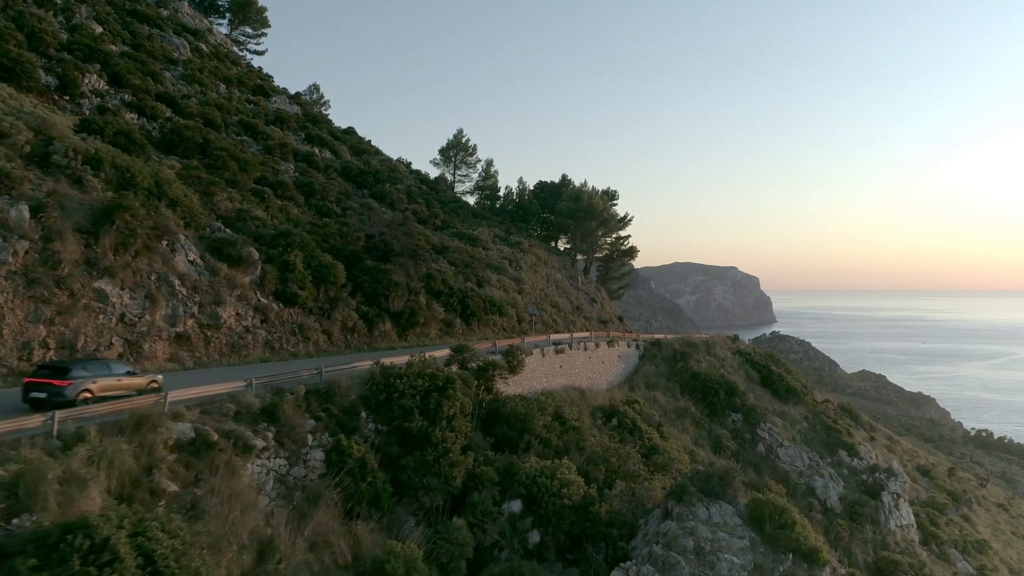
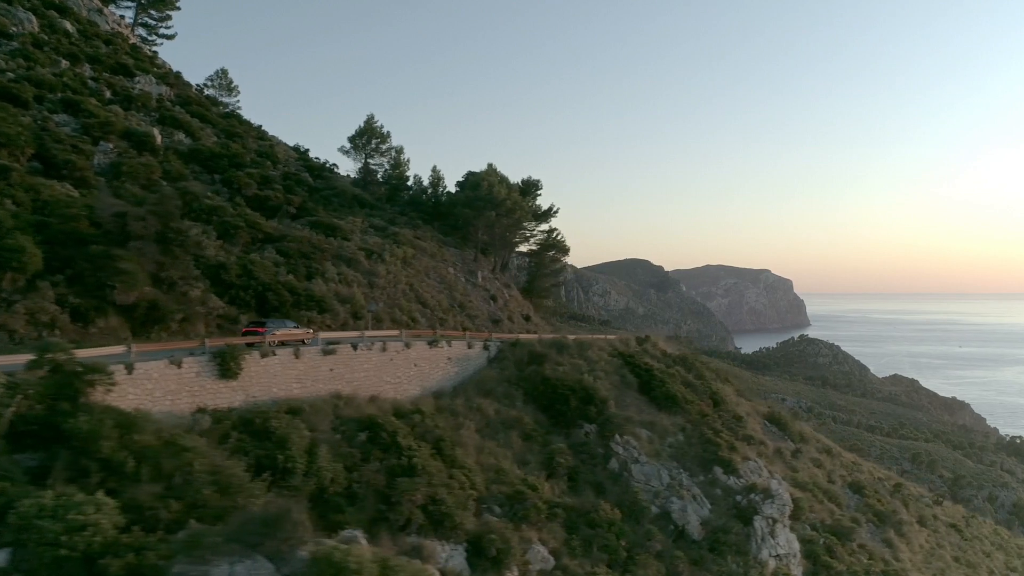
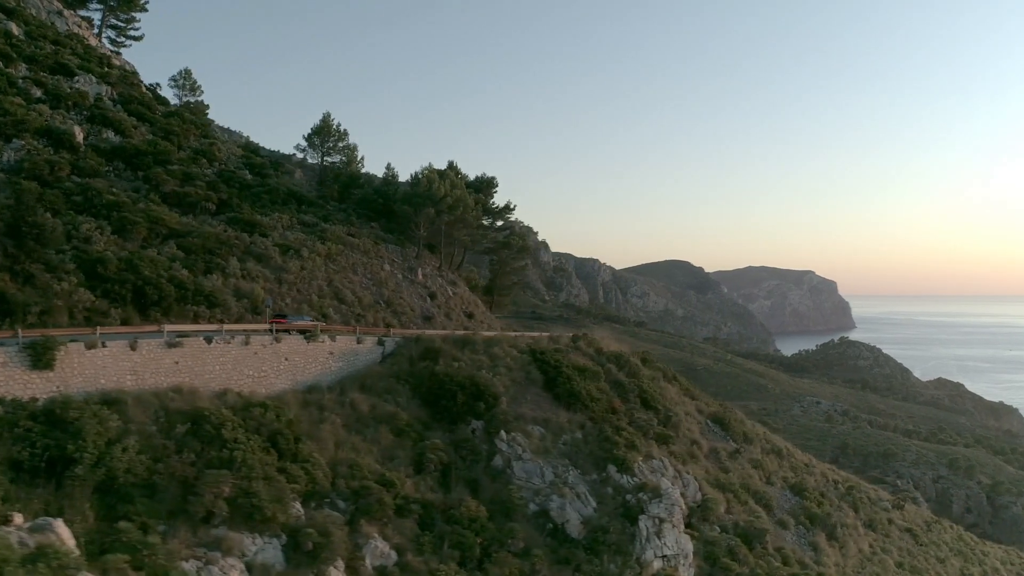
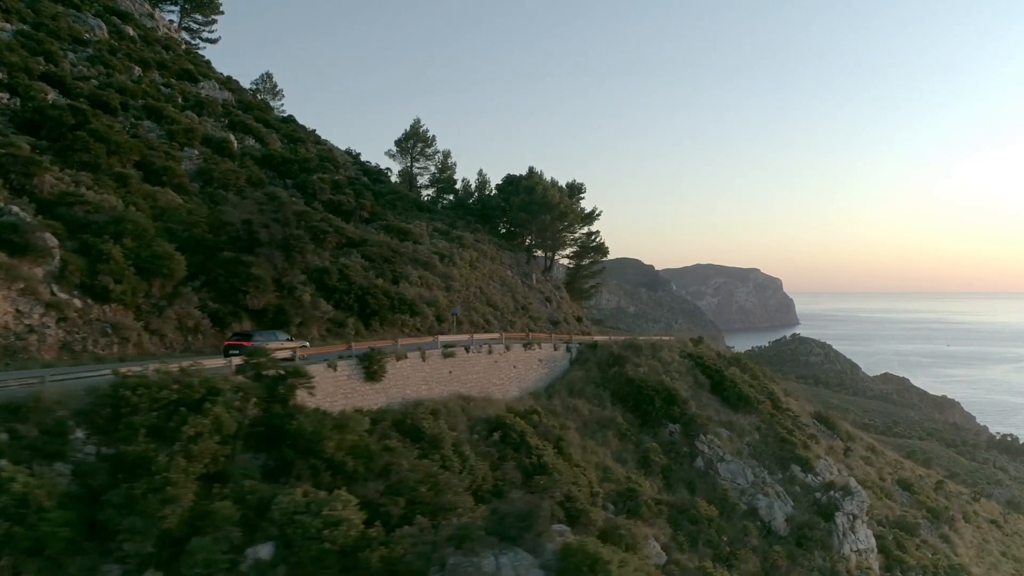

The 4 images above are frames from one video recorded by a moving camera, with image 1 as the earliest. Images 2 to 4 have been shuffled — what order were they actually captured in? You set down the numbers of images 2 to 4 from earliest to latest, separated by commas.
4, 2, 3
